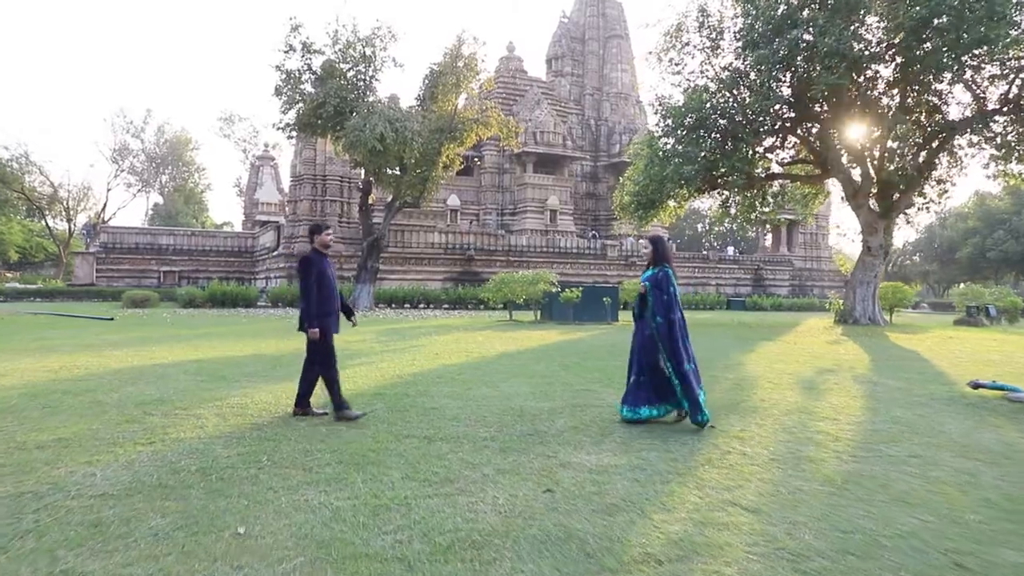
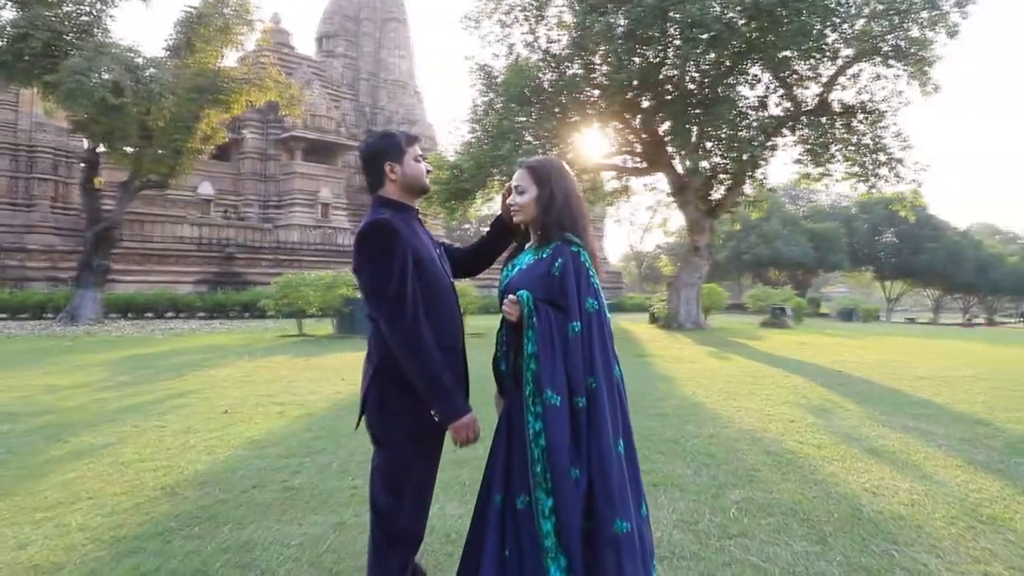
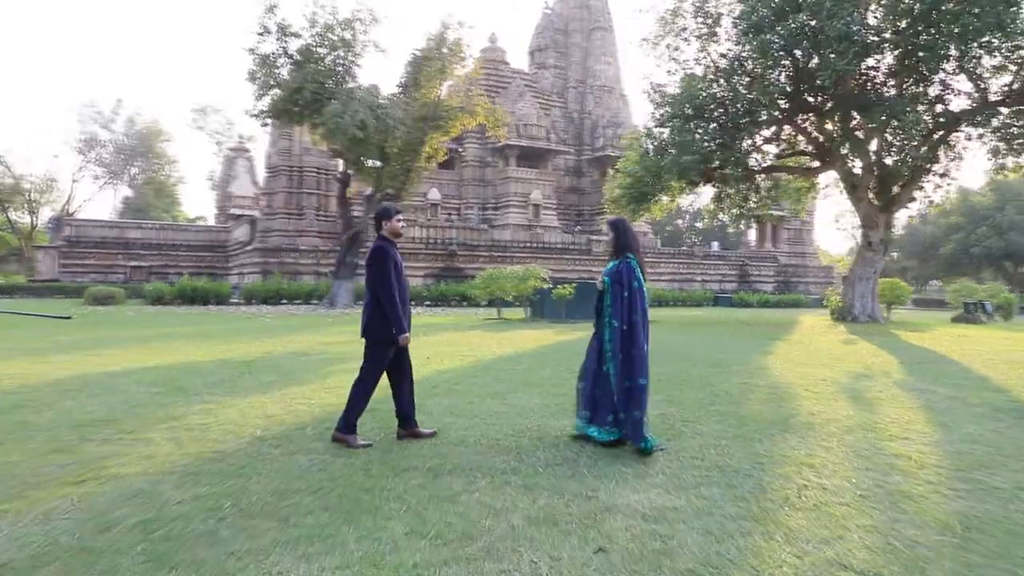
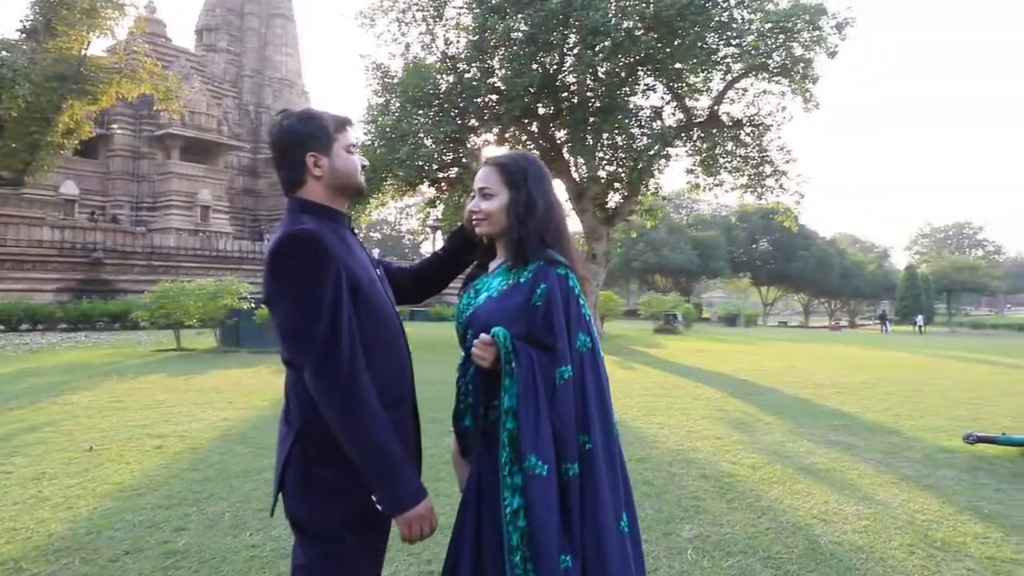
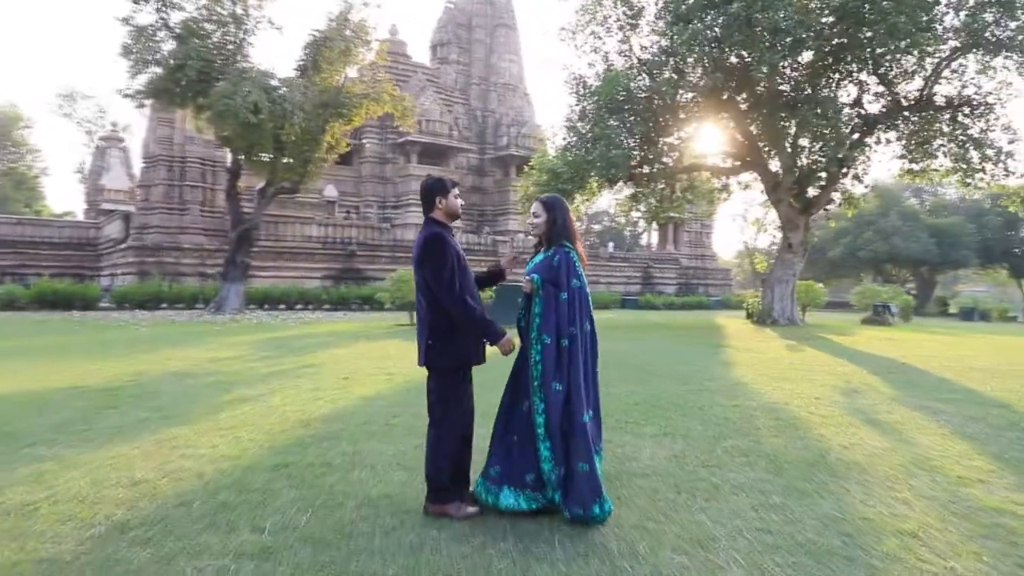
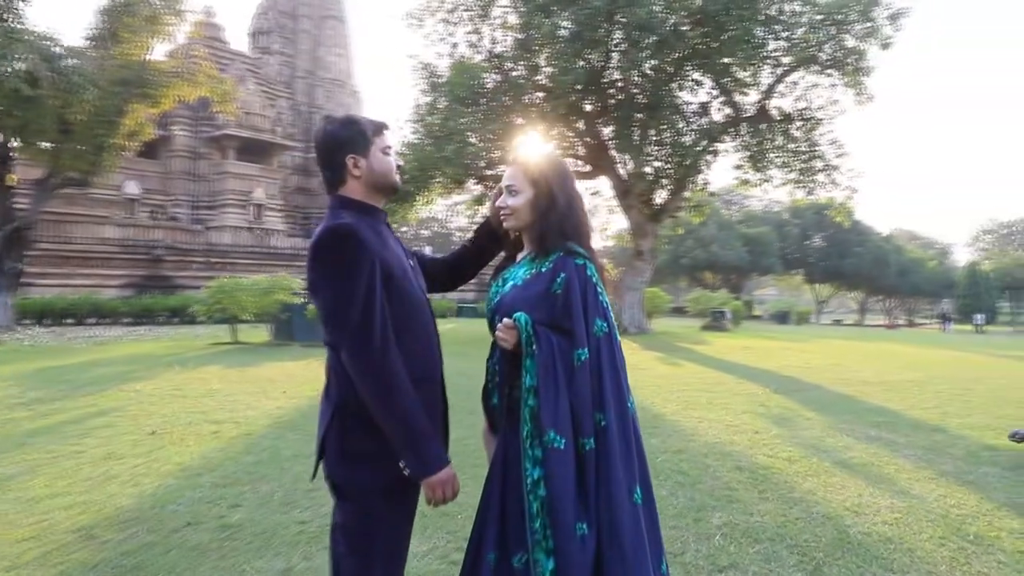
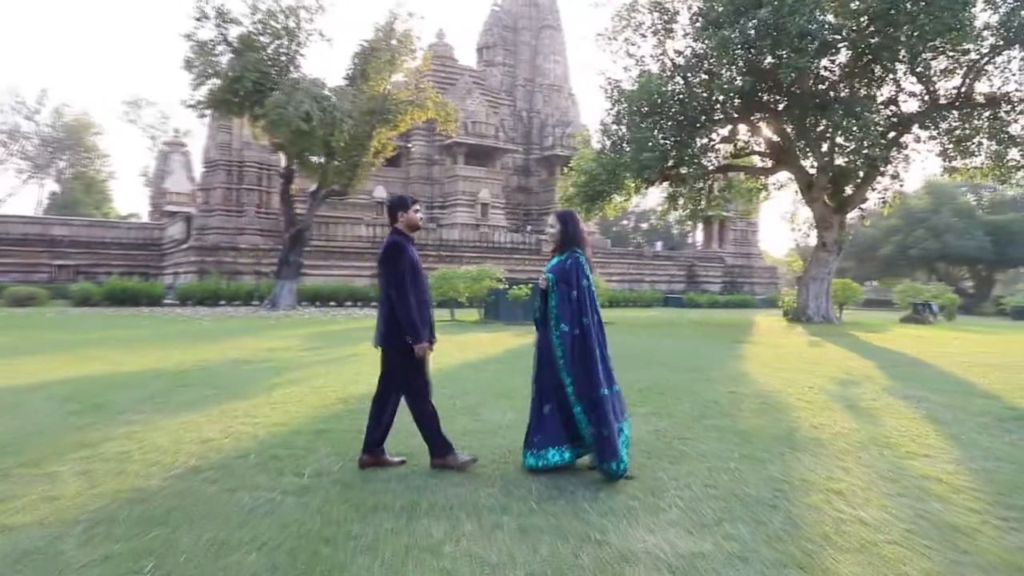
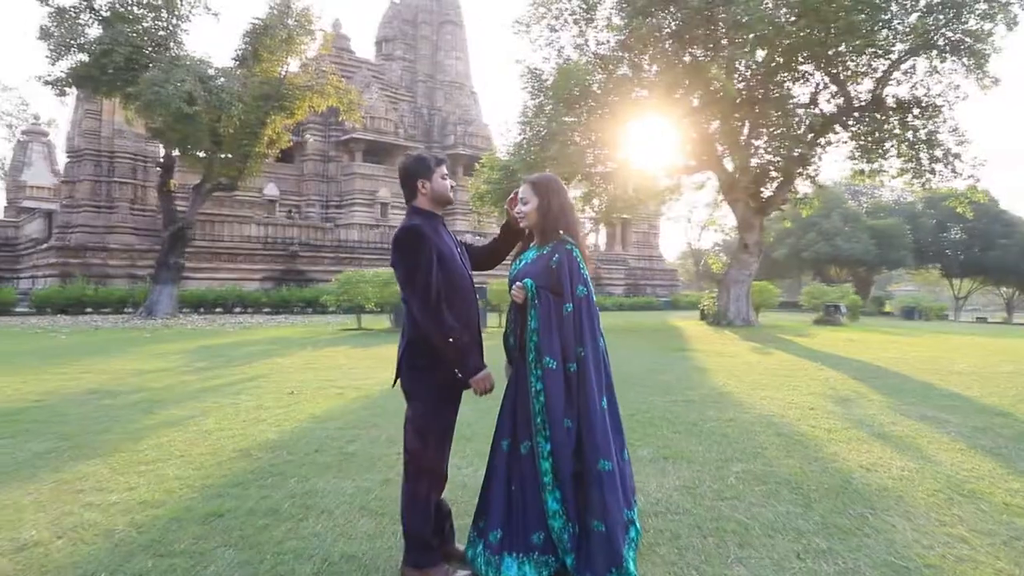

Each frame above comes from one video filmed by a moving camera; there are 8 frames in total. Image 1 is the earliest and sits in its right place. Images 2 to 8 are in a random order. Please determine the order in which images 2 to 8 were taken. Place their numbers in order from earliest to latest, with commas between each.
3, 7, 5, 8, 2, 6, 4
